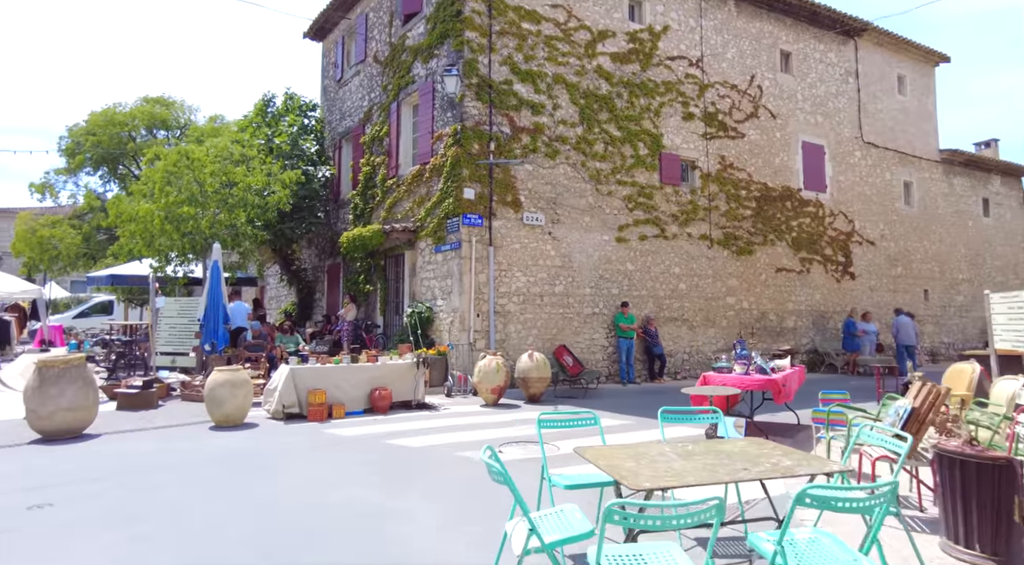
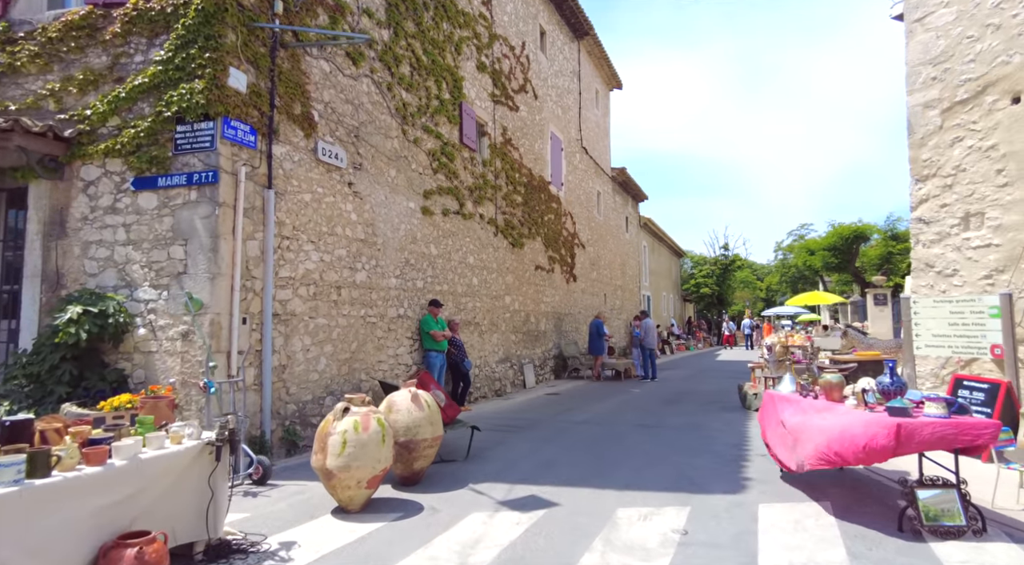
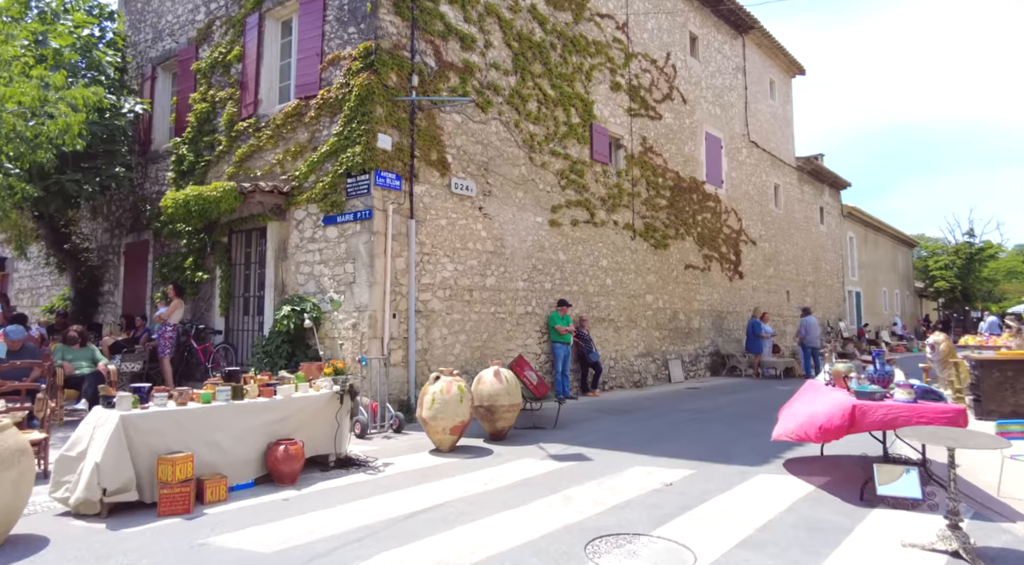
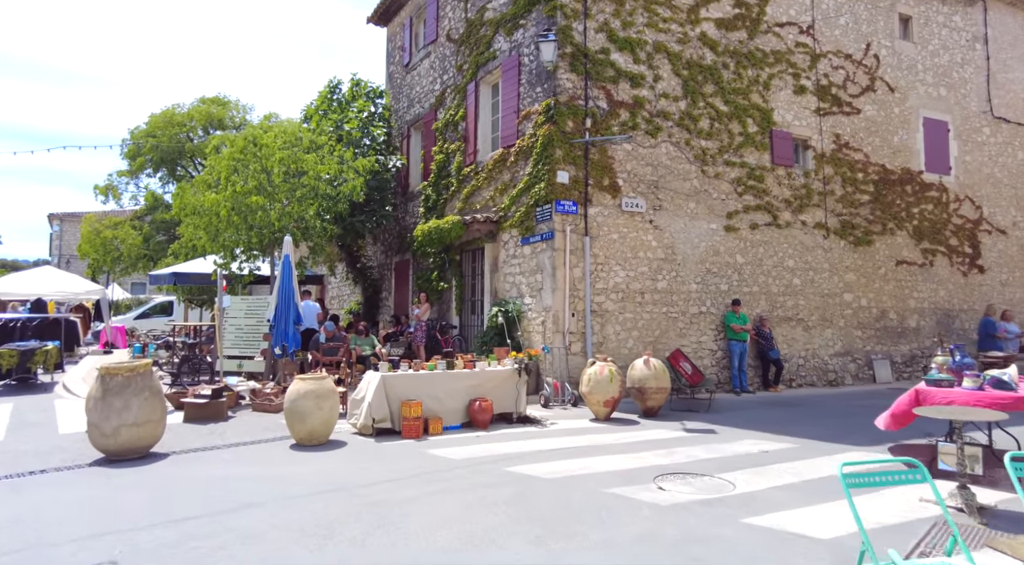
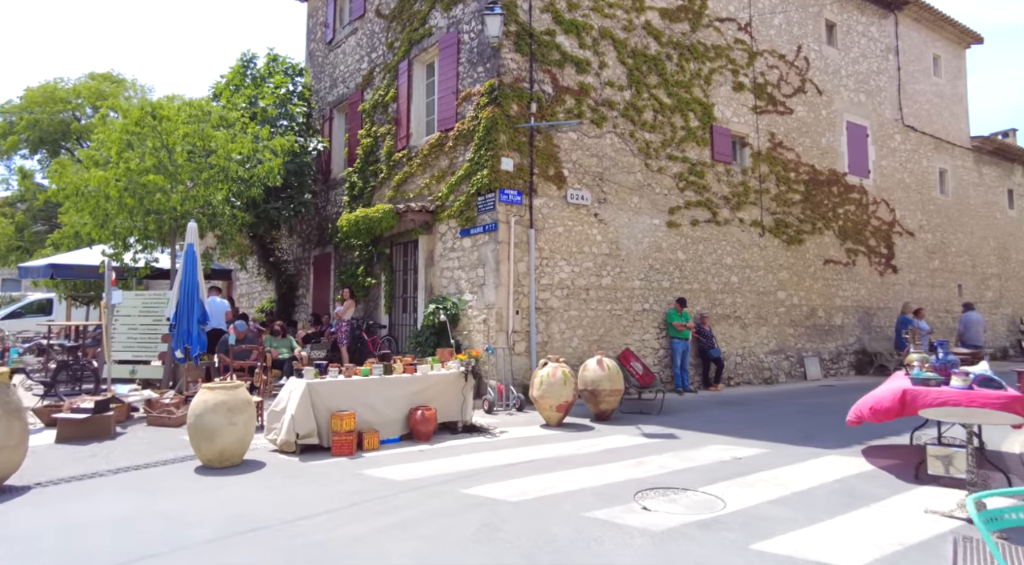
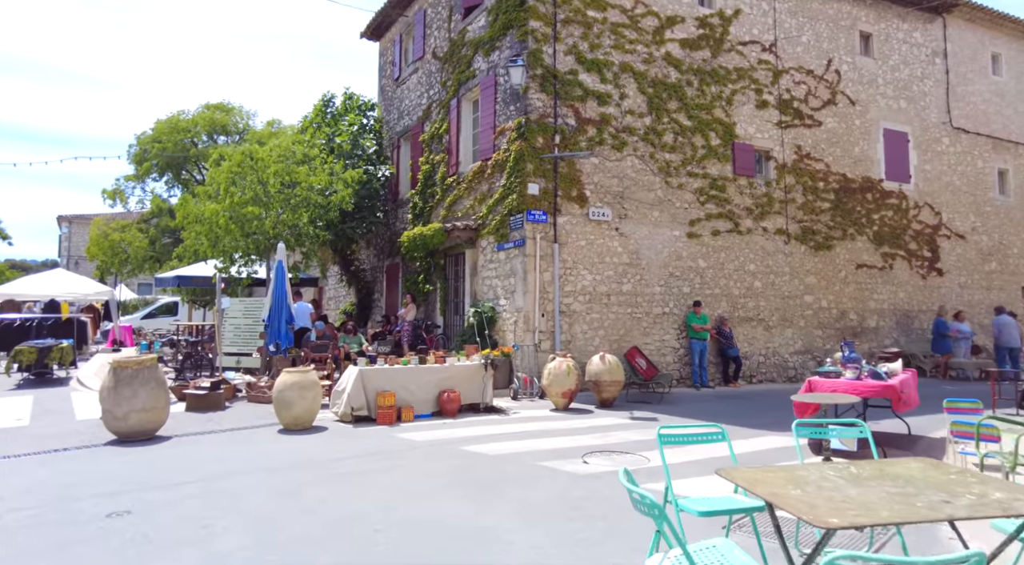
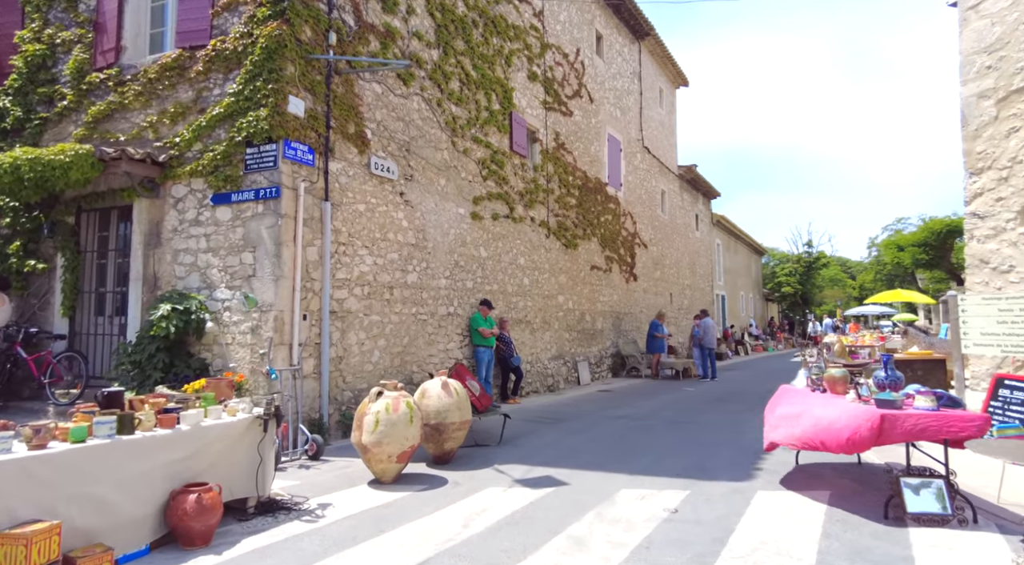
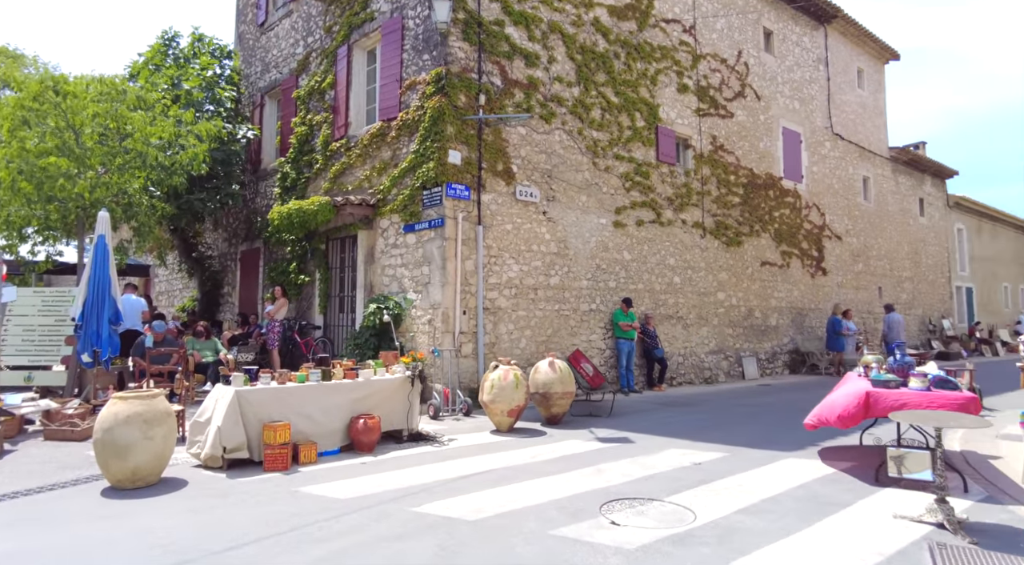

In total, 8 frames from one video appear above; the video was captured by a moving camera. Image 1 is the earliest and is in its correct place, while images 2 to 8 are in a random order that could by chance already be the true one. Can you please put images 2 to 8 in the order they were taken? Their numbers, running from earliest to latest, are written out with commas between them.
6, 4, 5, 8, 3, 7, 2
